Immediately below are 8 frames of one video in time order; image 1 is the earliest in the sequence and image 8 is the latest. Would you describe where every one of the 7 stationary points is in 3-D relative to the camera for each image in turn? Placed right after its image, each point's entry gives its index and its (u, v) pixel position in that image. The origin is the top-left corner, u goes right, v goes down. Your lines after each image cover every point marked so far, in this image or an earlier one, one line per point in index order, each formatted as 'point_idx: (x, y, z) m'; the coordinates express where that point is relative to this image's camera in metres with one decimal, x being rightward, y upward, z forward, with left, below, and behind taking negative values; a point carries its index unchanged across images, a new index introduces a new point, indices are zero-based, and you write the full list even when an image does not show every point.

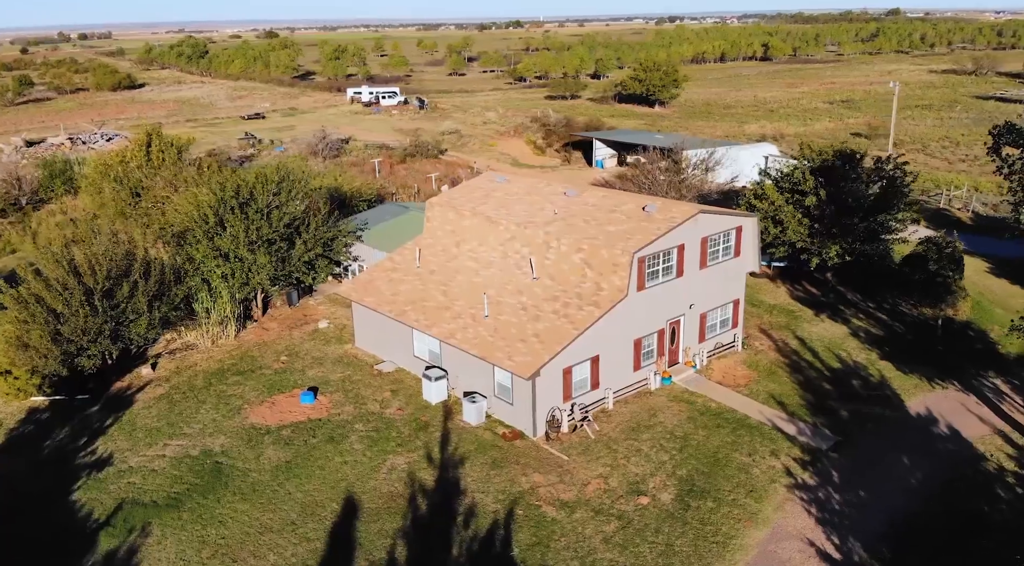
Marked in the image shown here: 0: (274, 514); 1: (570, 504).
0: (-5.5, -5.4, +19.8) m
1: (+1.4, -5.1, +19.7) m
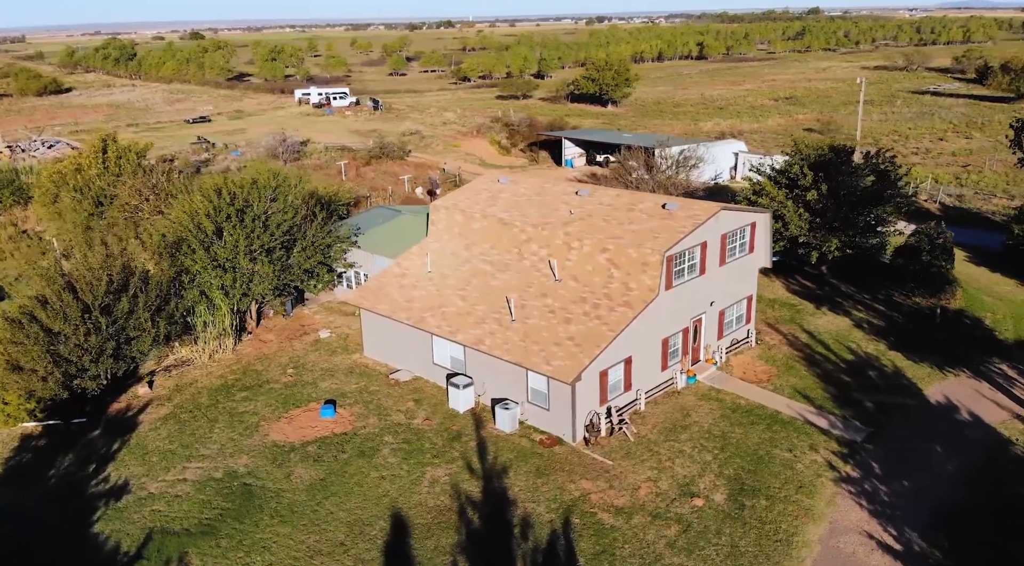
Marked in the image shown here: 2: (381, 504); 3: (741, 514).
0: (-4.2, -5.6, +18.9) m
1: (+2.6, -5.2, +19.3) m
2: (-3.0, -5.2, +19.9) m
3: (+5.2, -5.2, +19.2) m
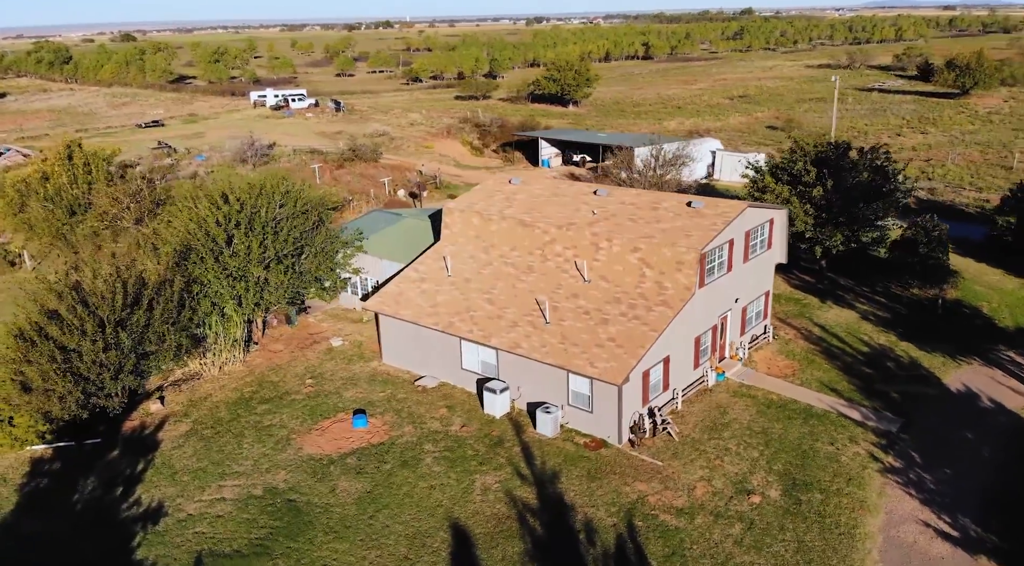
0: (-2.8, -5.8, +18.4) m
1: (+4.0, -5.1, +19.3) m
2: (-1.7, -5.3, +19.4) m
3: (+6.6, -5.2, +19.3) m
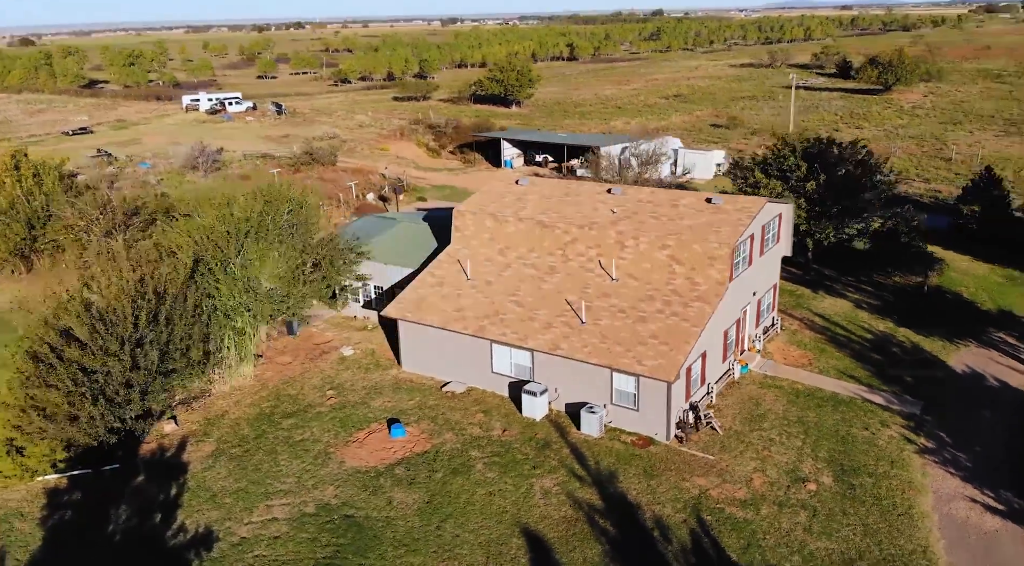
0: (-1.1, -5.9, +18.0) m
1: (+5.5, -5.0, +19.6) m
2: (-0.1, -5.4, +19.1) m
3: (+8.1, -5.0, +19.9) m
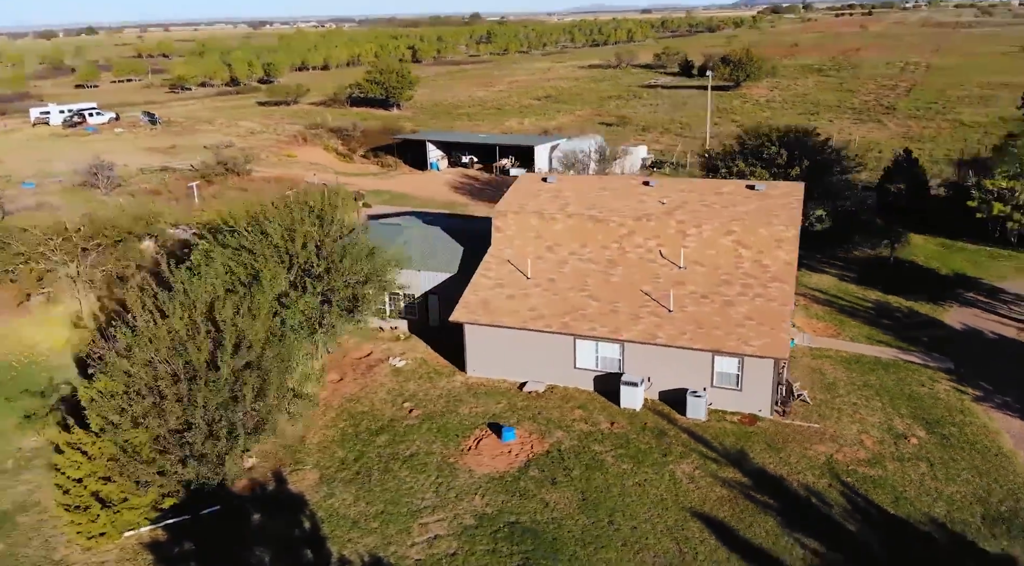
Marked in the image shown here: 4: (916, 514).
0: (+3.0, -5.7, +18.1) m
1: (+9.0, -4.4, +21.1) m
2: (+3.7, -5.2, +19.5) m
3: (+11.4, -4.2, +22.0) m
4: (+9.1, -5.2, +19.2) m
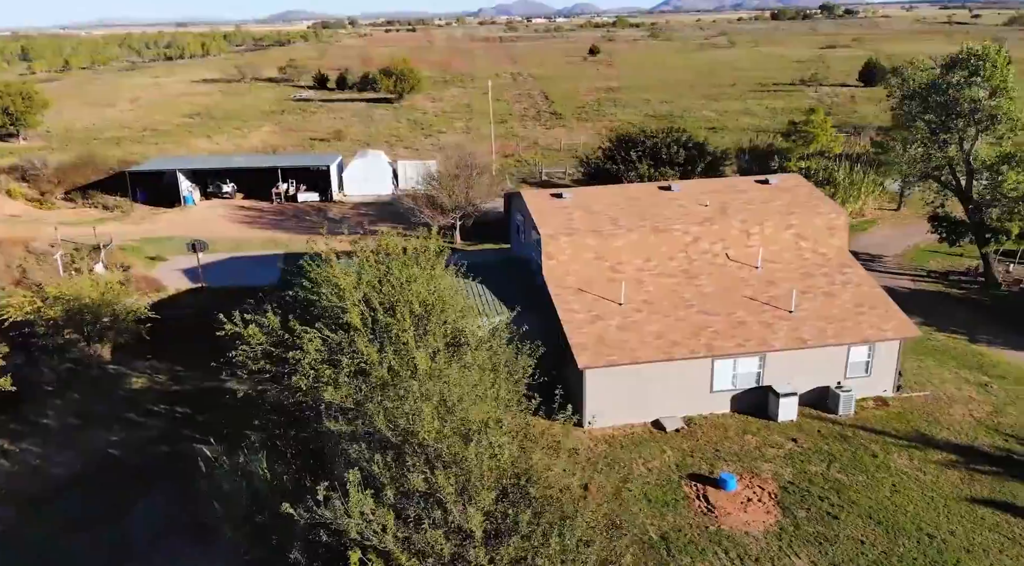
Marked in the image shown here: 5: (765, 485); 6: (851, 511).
0: (+10.1, -5.6, +17.7) m
1: (+13.4, -3.5, +23.4) m
2: (+9.9, -5.0, +19.2) m
3: (+15.0, -3.0, +25.4) m
4: (+14.6, -4.2, +21.8) m
5: (+5.9, -4.7, +19.8) m
6: (+7.6, -5.1, +18.9) m
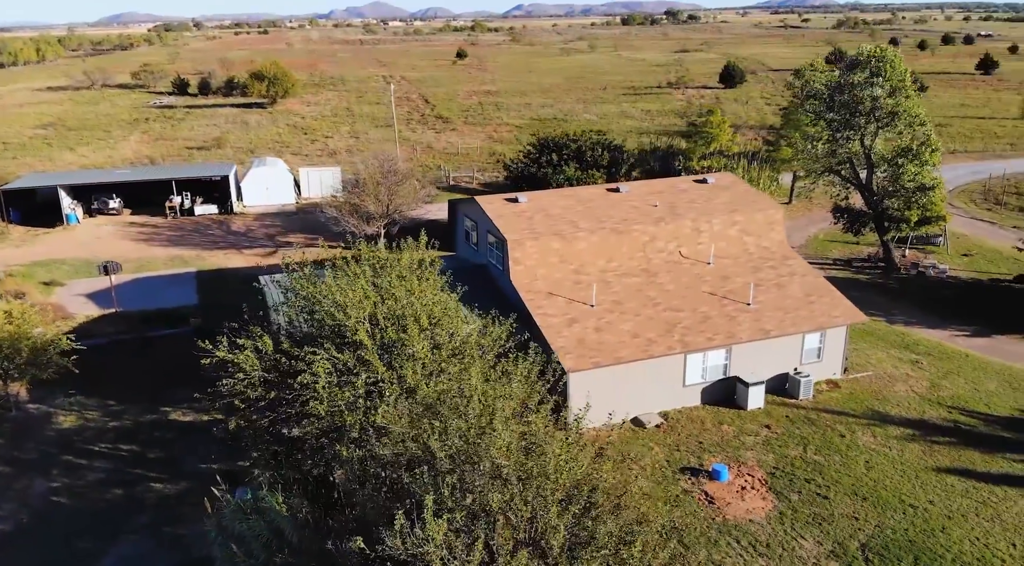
0: (+10.3, -5.2, +19.2) m
1: (+12.6, -3.0, +25.3) m
2: (+9.8, -4.6, +20.6) m
3: (+13.7, -2.4, +27.5) m
4: (+14.0, -3.6, +23.9) m
5: (+5.8, -4.6, +20.5) m
6: (+7.7, -4.8, +19.9) m
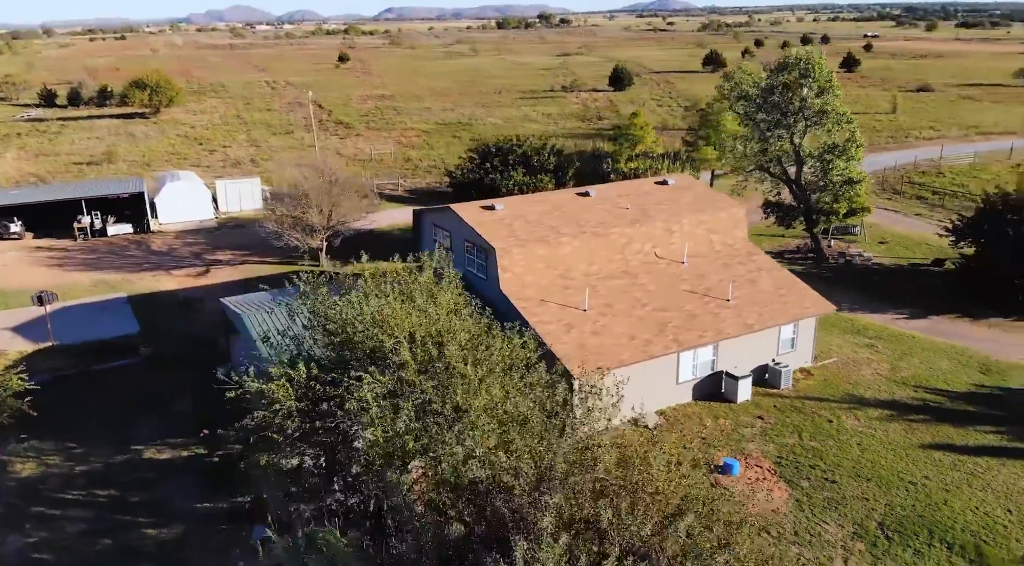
0: (+10.9, -4.9, +20.5) m
1: (+12.1, -2.7, +26.9) m
2: (+10.2, -4.4, +21.9) m
3: (+12.9, -2.0, +29.3) m
4: (+13.7, -3.1, +25.8) m
5: (+6.2, -4.5, +21.2) m
6: (+8.1, -4.7, +20.8) m
